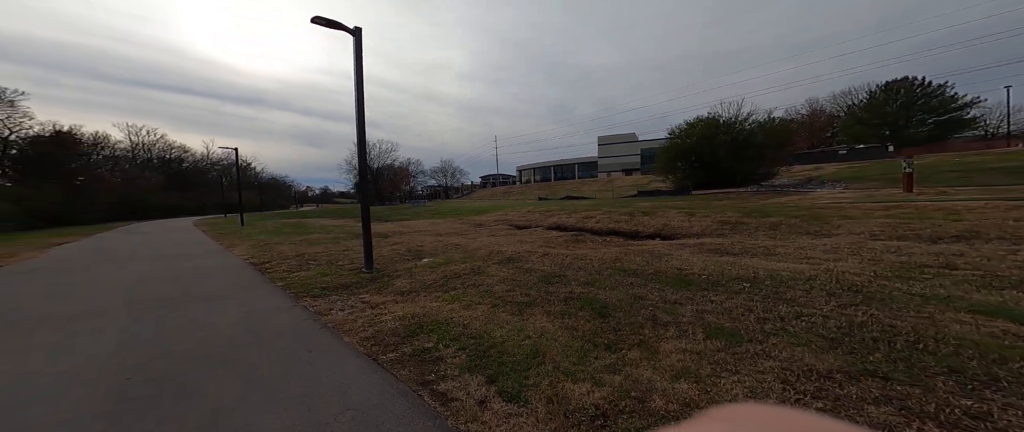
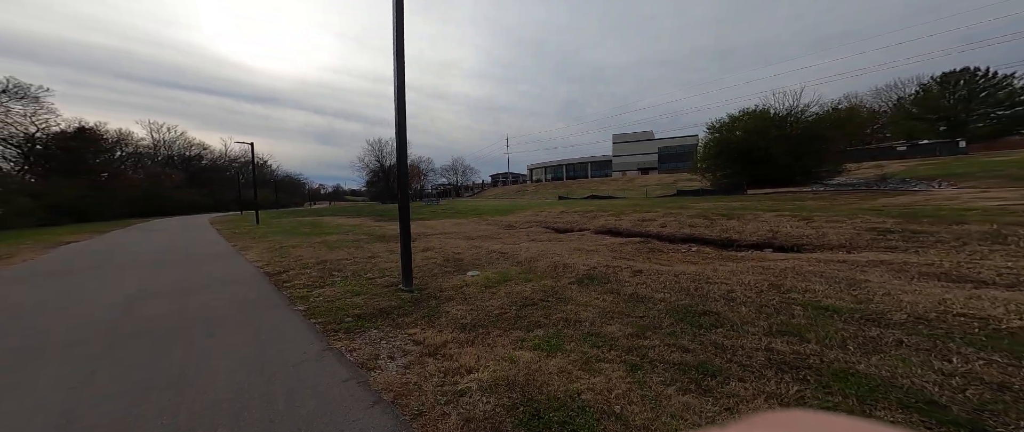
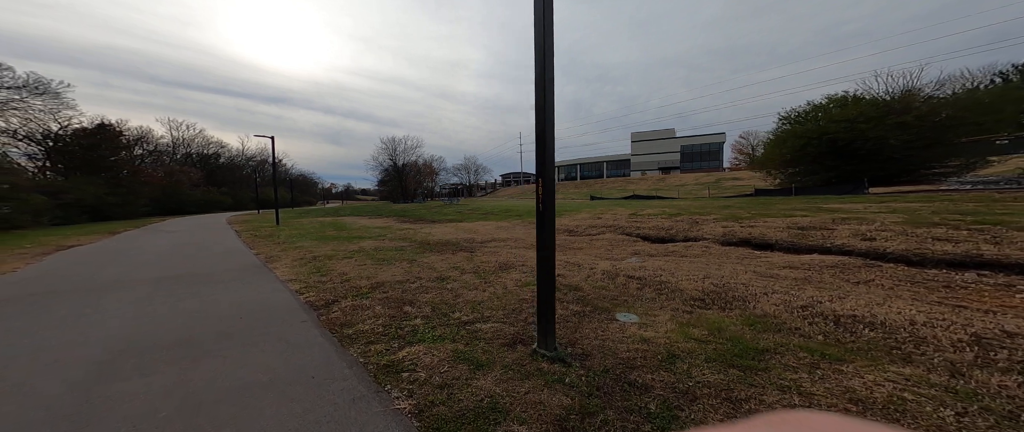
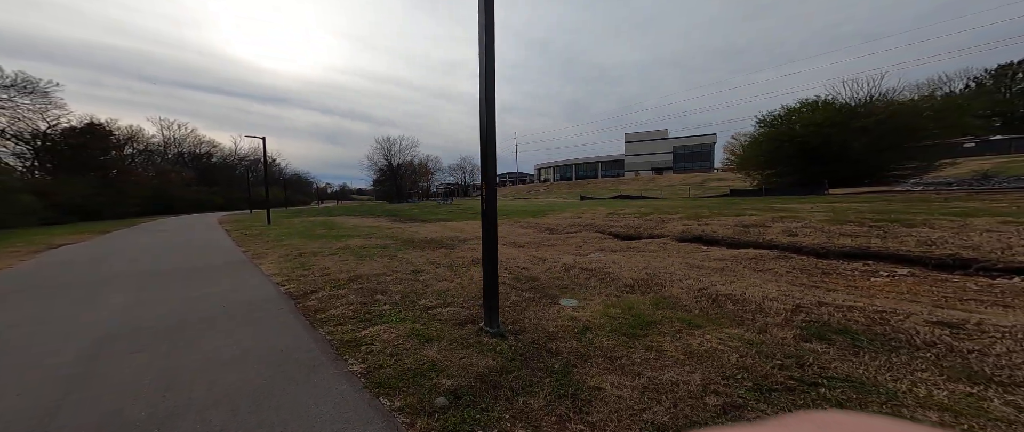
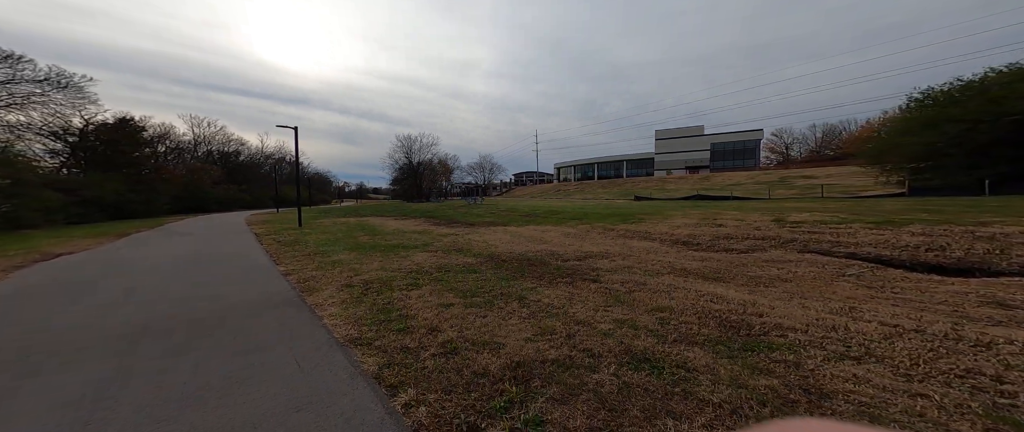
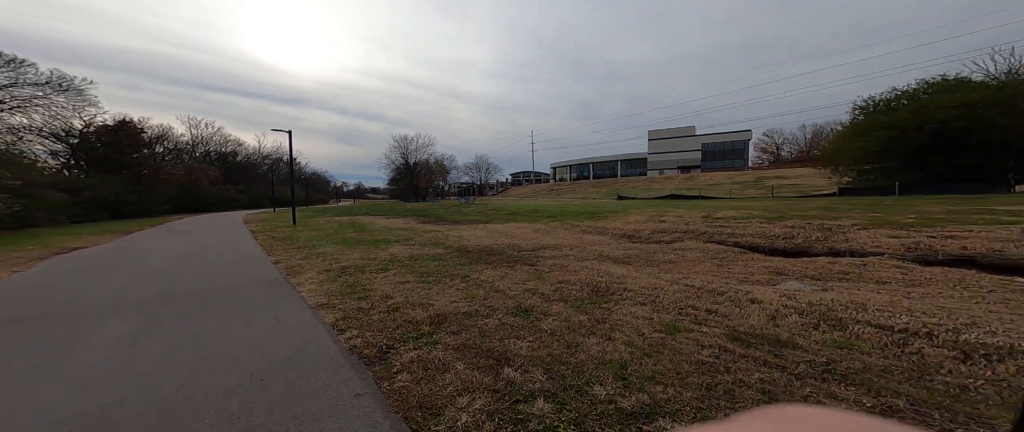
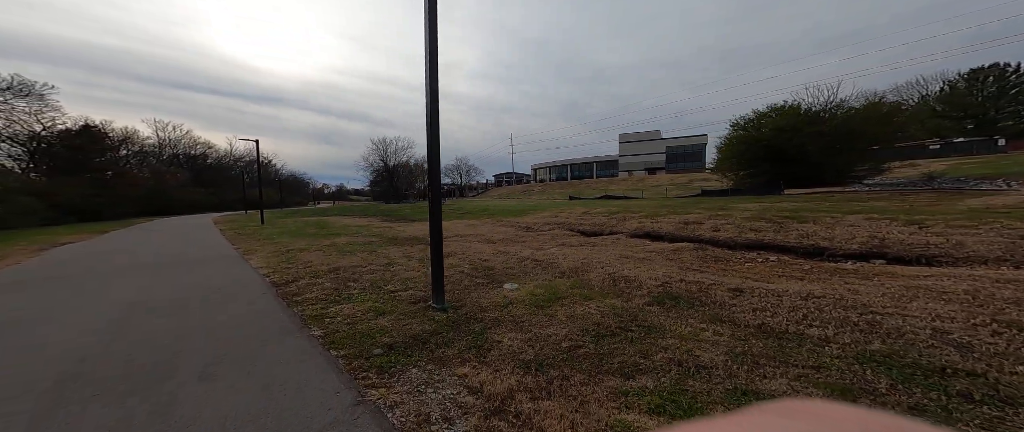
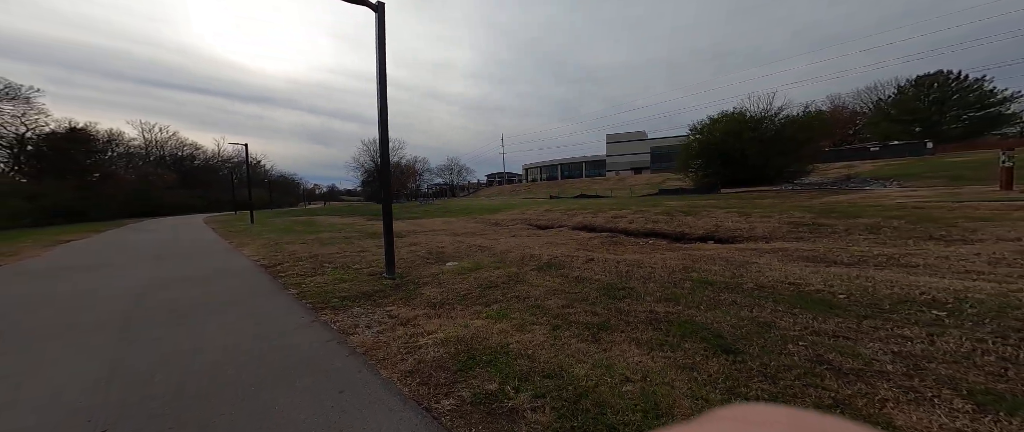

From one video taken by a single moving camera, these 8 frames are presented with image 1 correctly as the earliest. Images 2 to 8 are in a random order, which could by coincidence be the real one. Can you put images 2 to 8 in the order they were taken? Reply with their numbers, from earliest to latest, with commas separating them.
8, 2, 7, 4, 3, 6, 5
